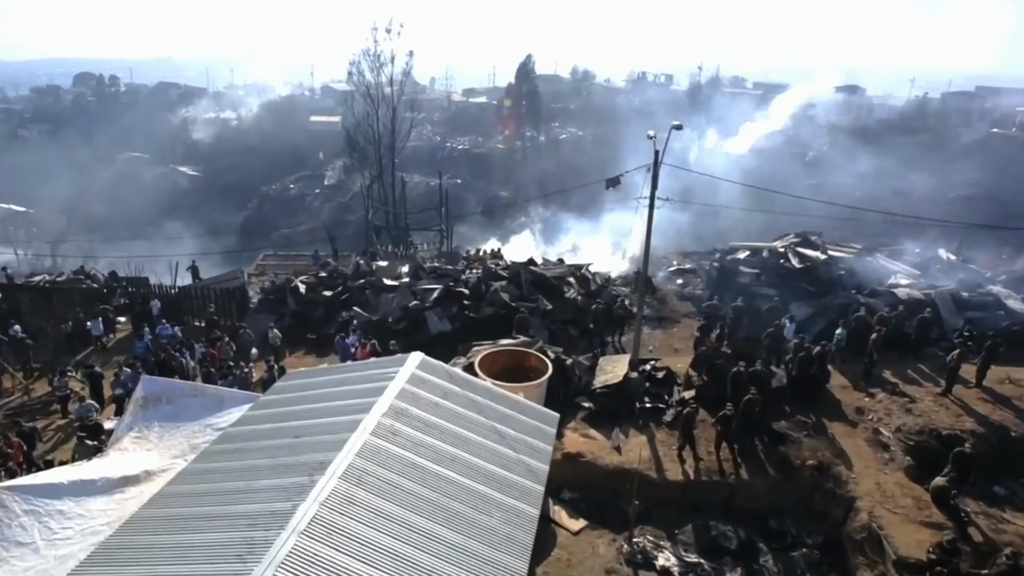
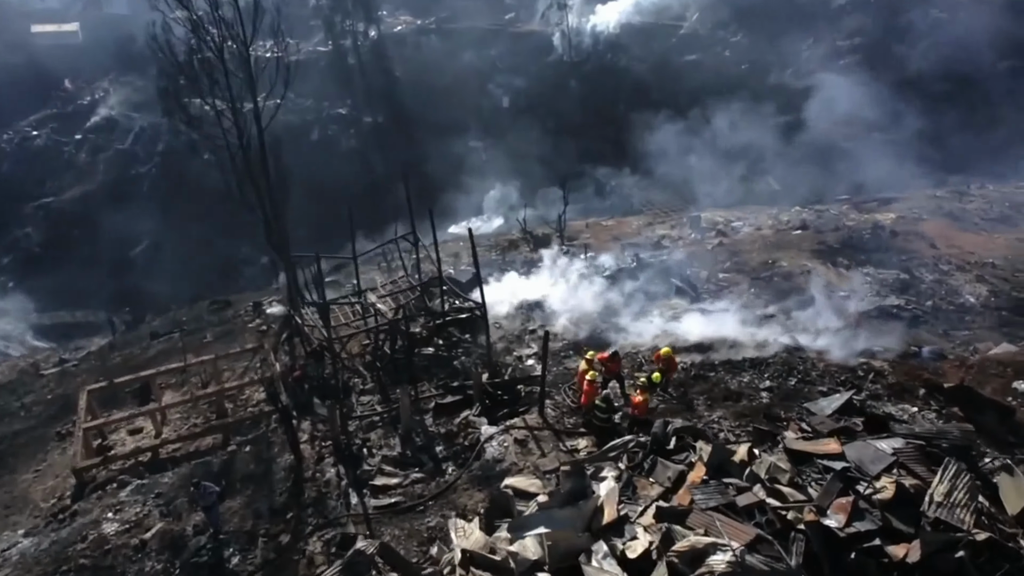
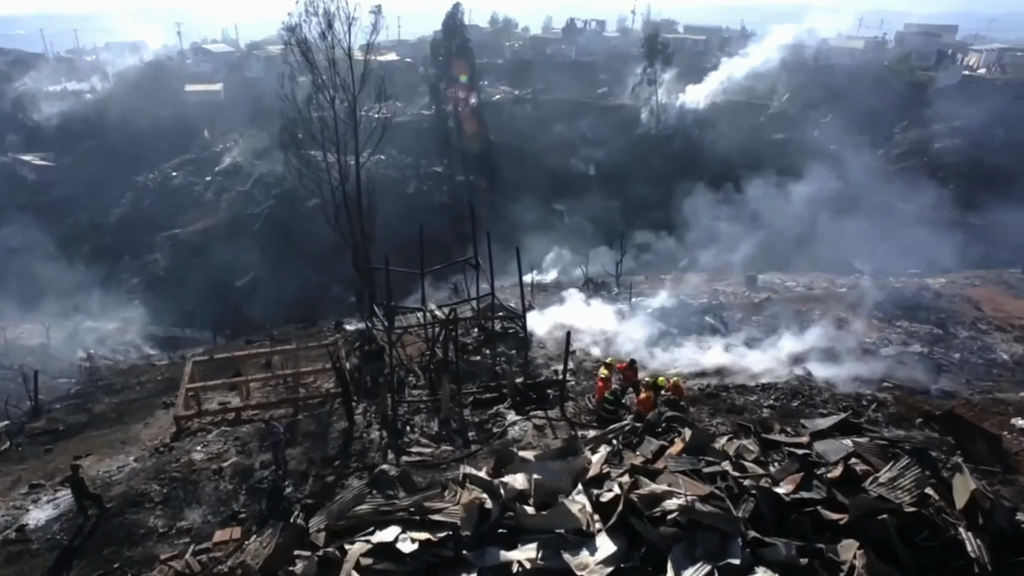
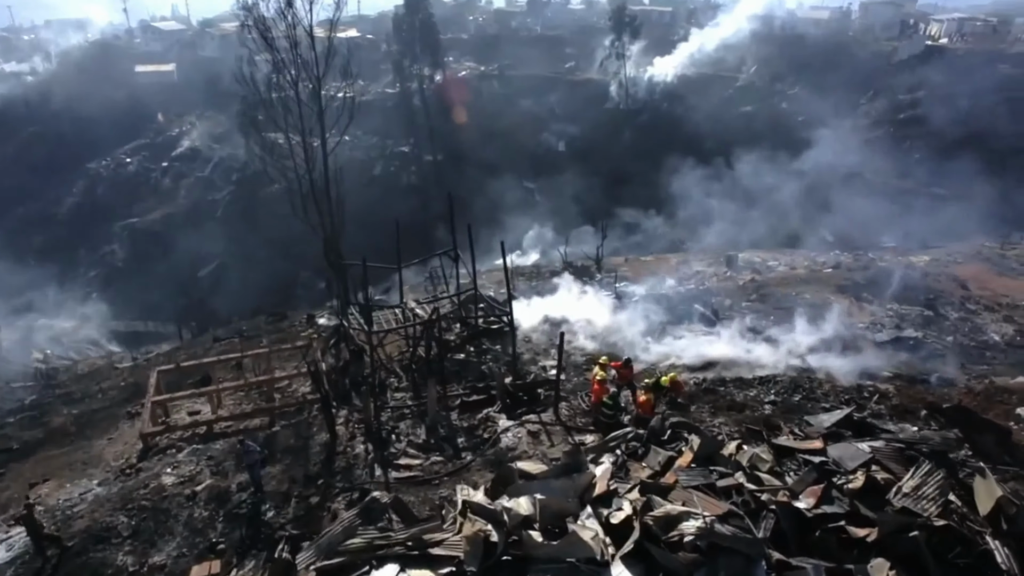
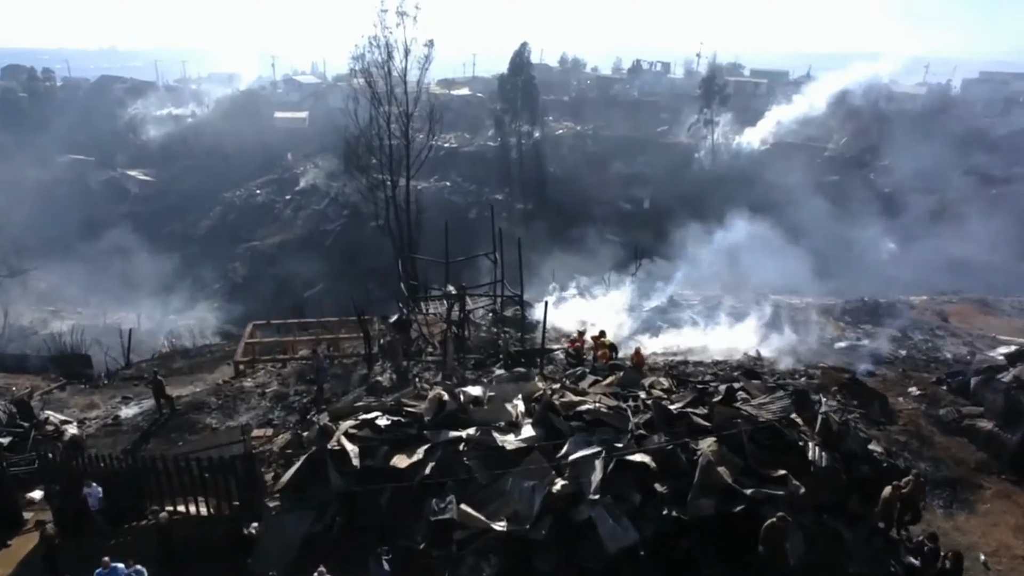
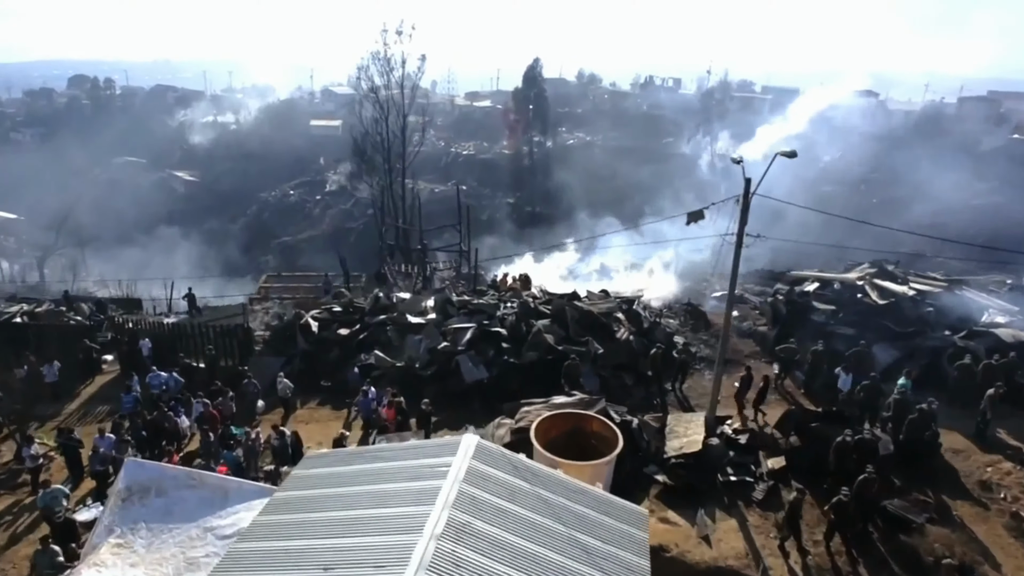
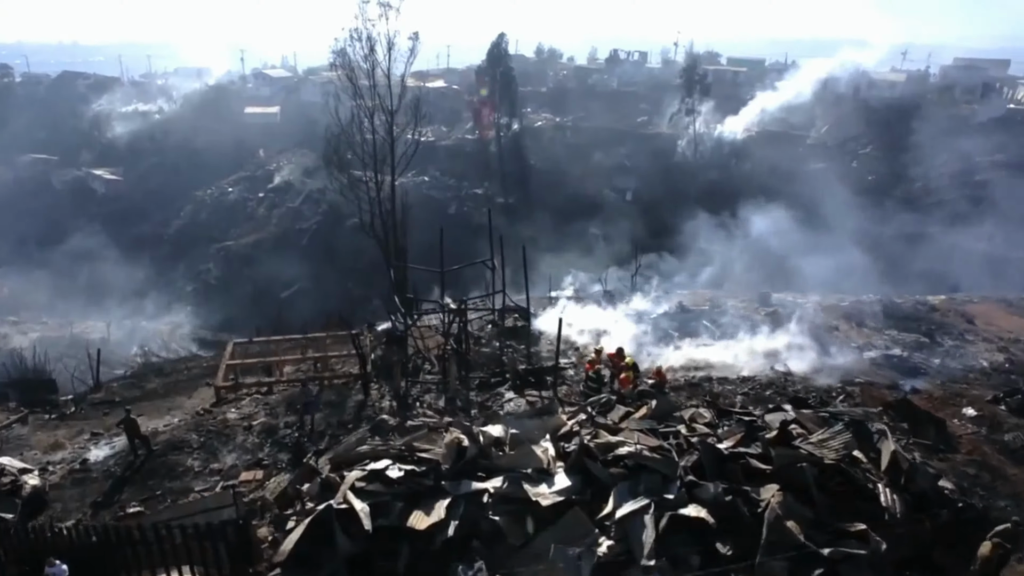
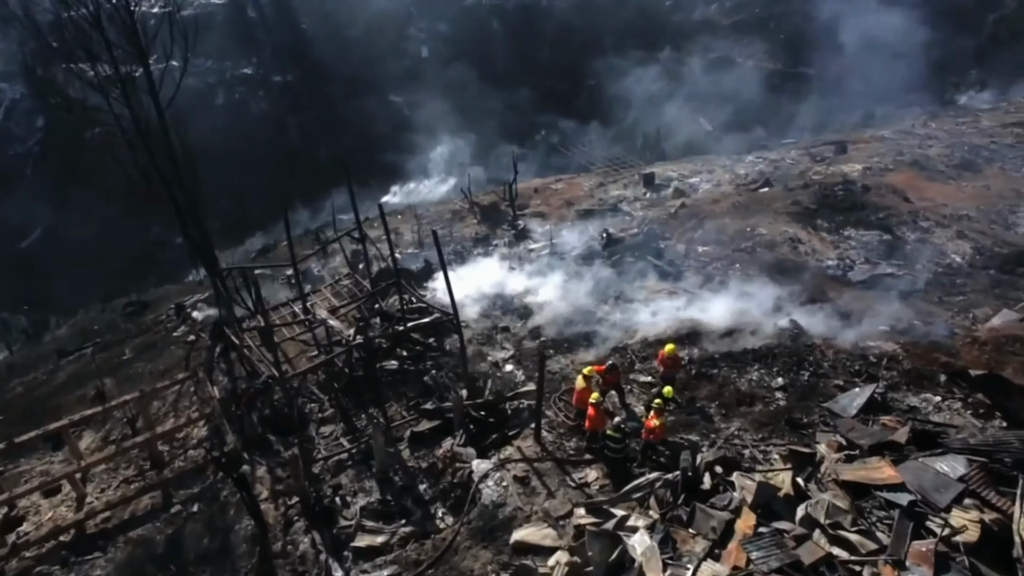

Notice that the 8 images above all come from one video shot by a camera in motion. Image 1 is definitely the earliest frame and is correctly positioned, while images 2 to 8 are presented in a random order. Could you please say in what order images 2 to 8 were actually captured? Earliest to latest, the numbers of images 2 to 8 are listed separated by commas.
6, 5, 7, 3, 4, 2, 8
